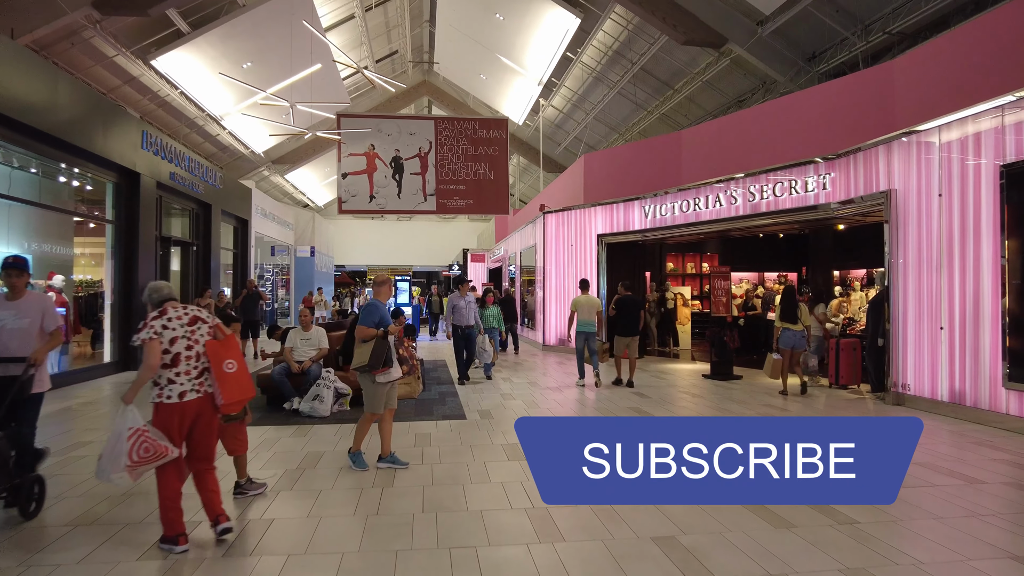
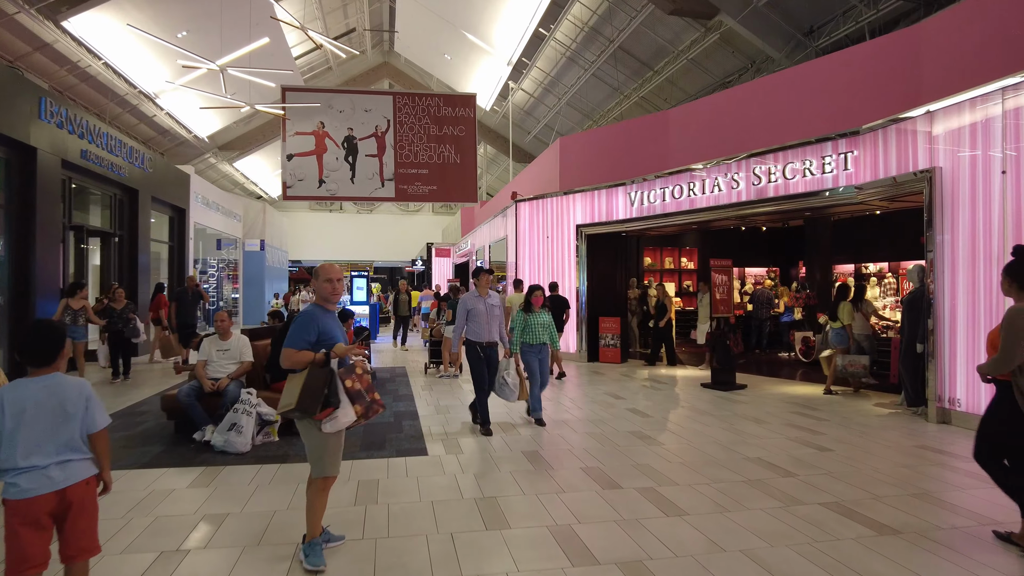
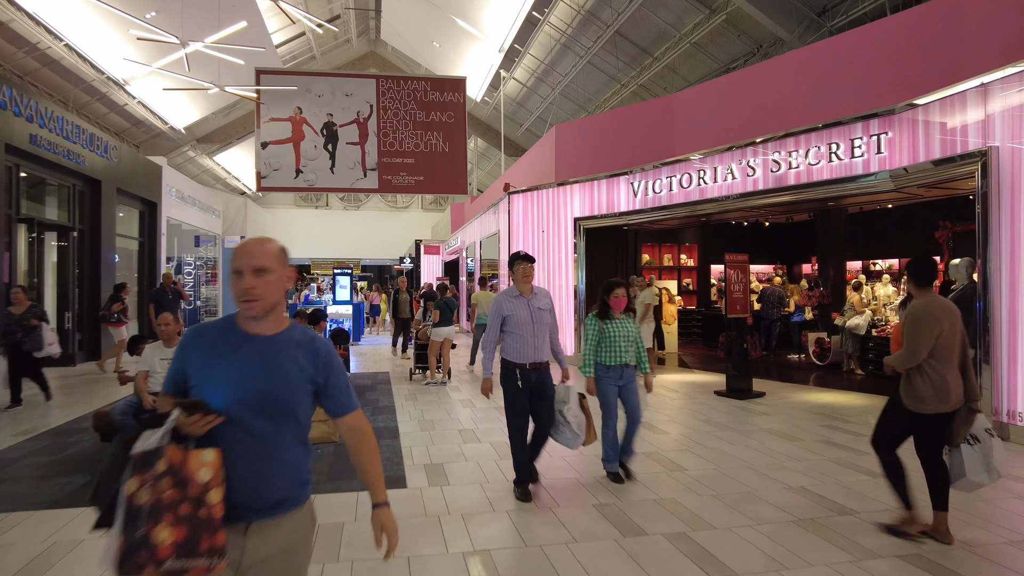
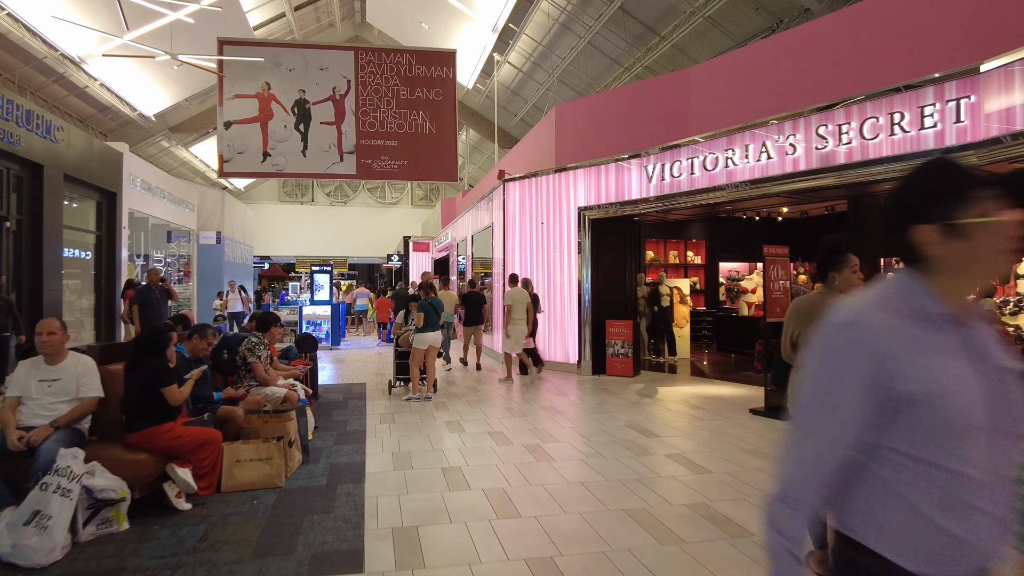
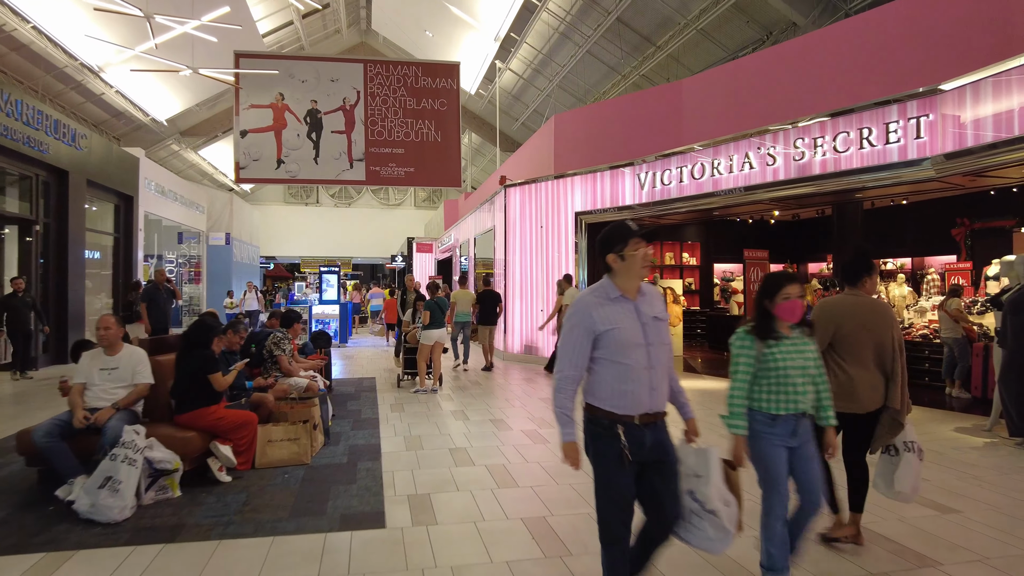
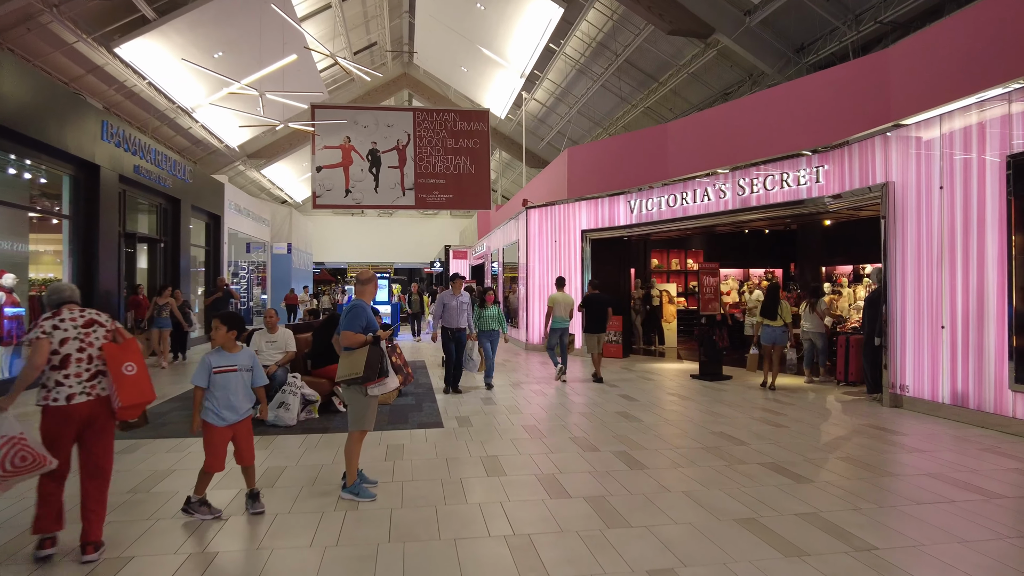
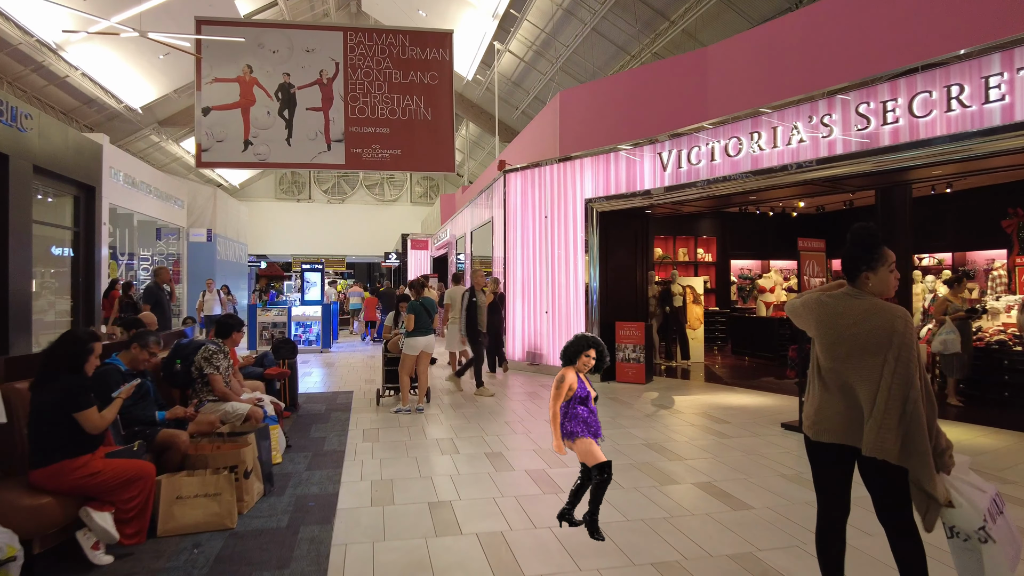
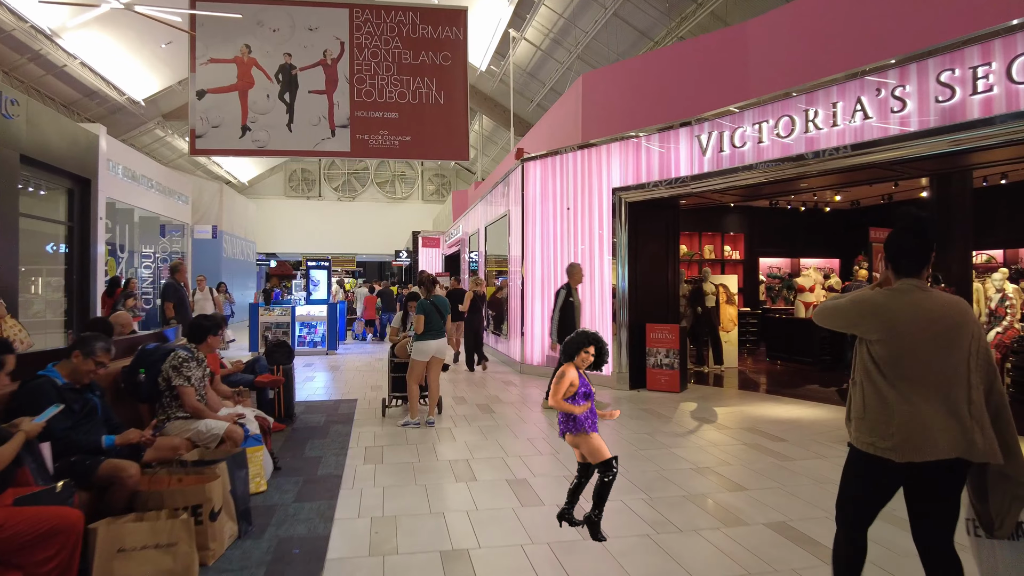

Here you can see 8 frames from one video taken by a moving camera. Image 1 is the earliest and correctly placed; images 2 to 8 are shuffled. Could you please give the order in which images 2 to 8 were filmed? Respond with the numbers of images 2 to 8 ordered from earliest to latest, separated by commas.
6, 2, 3, 5, 4, 7, 8
